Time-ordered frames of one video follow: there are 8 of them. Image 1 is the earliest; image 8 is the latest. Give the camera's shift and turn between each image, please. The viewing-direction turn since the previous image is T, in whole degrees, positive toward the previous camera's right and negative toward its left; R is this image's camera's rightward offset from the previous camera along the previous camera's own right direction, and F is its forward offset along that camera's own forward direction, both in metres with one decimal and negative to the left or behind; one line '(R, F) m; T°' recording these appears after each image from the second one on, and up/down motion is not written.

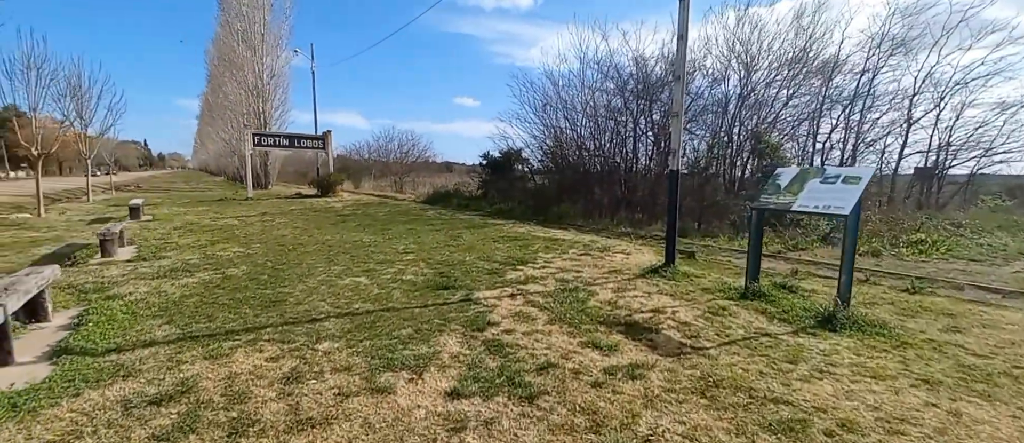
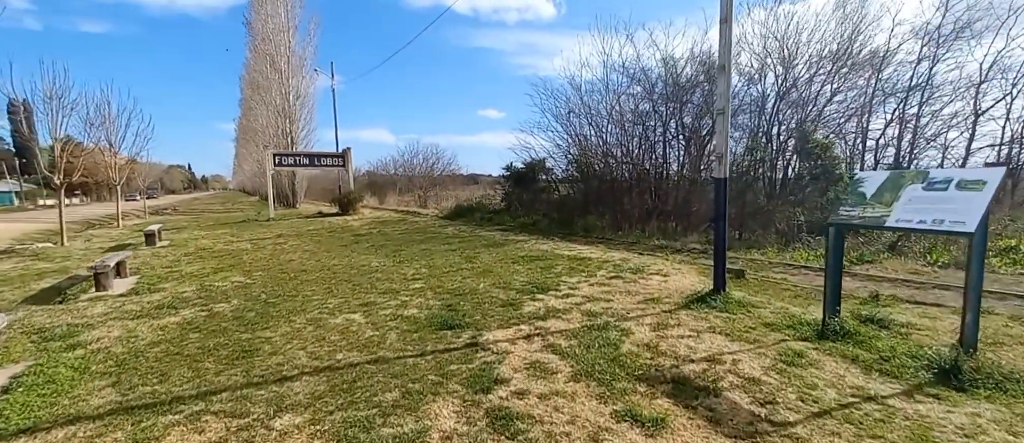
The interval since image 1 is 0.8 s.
(+0.1, +0.7) m; -3°
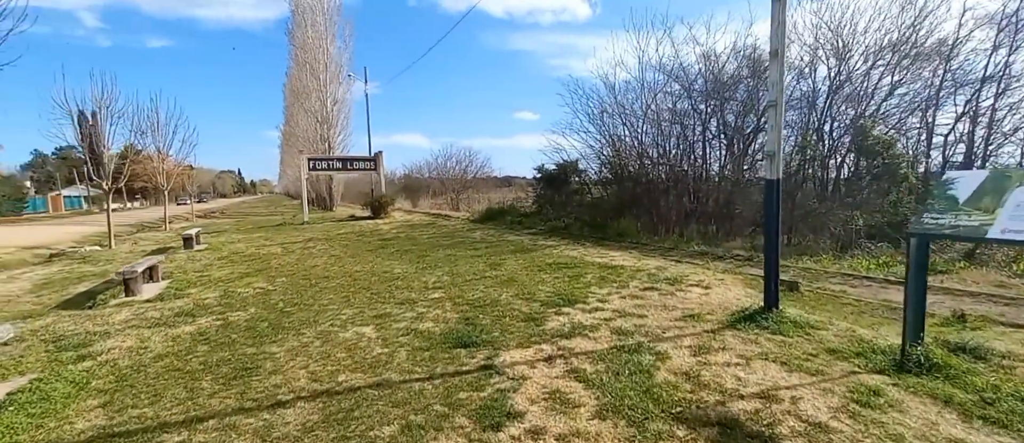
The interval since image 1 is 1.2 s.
(+0.1, +0.4) m; -4°
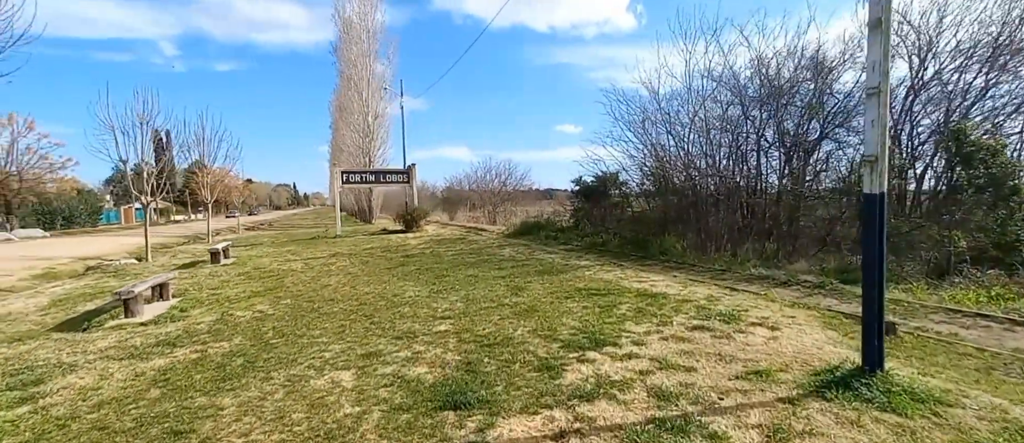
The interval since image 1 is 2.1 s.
(+0.2, +0.8) m; -5°
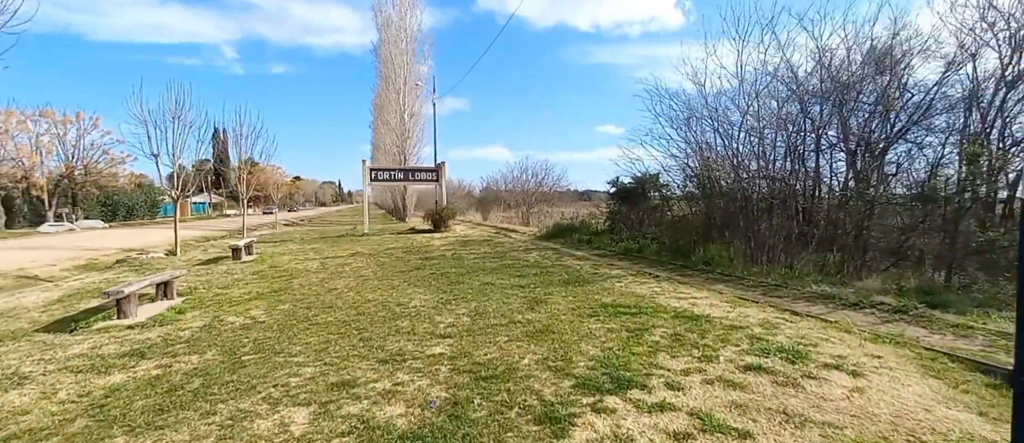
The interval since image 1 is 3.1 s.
(+0.2, +0.8) m; -4°
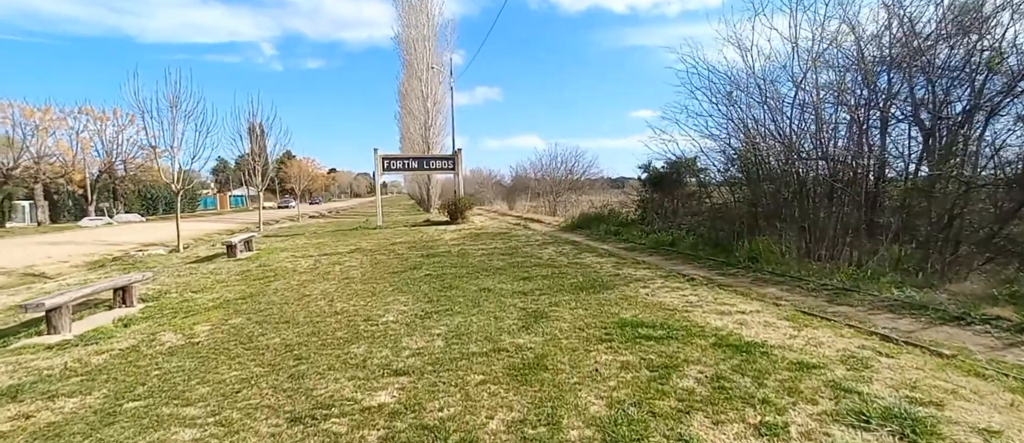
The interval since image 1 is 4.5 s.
(+0.3, +1.1) m; -4°
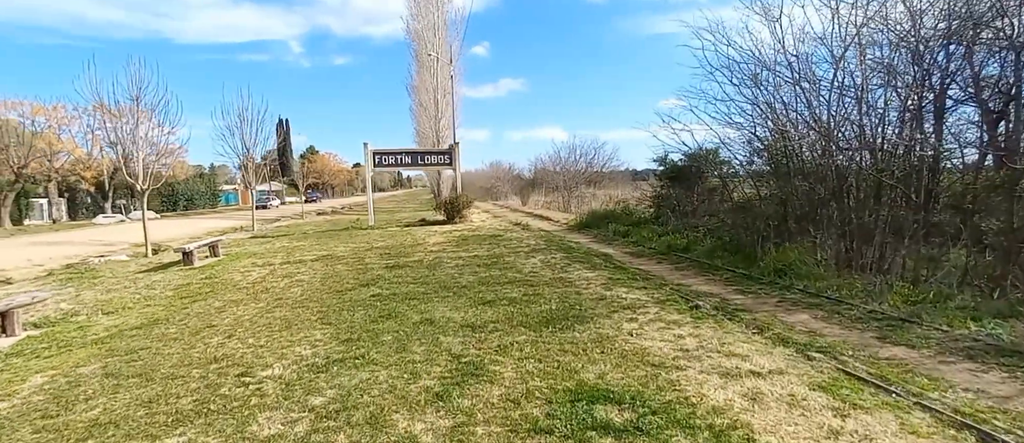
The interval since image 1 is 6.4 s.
(+0.6, +1.3) m; -3°
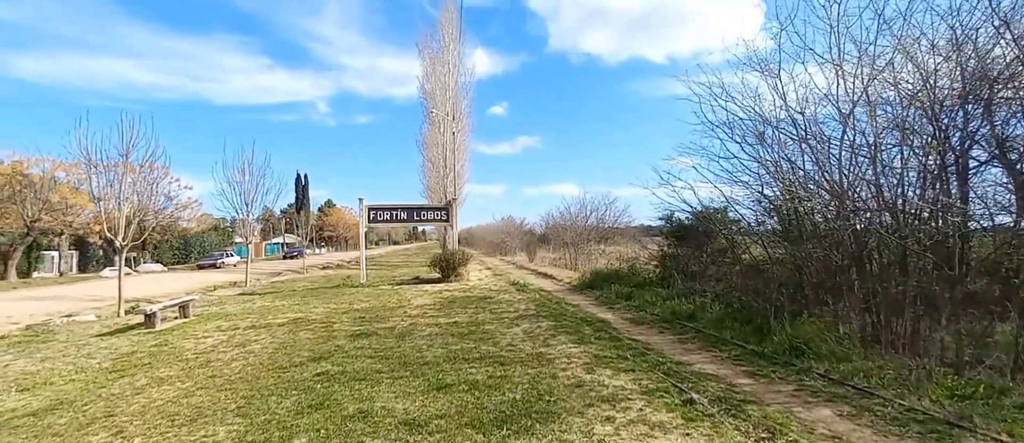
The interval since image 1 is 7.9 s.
(+0.4, +0.7) m; -2°
